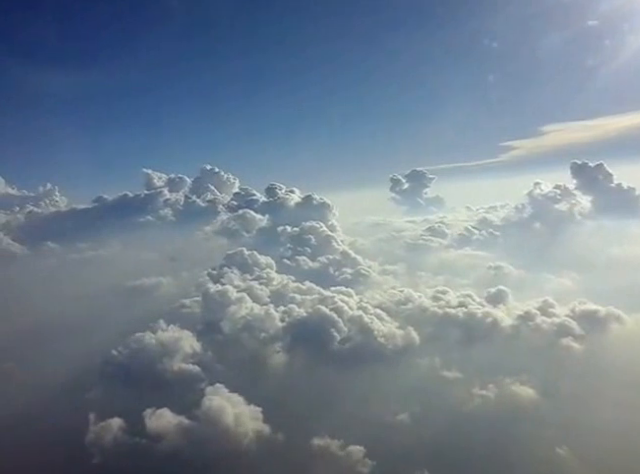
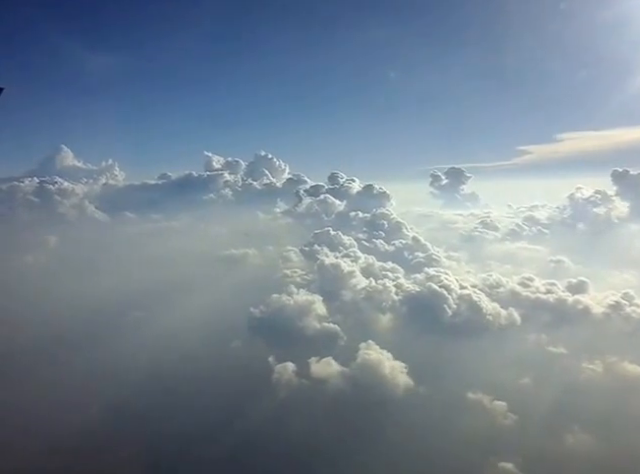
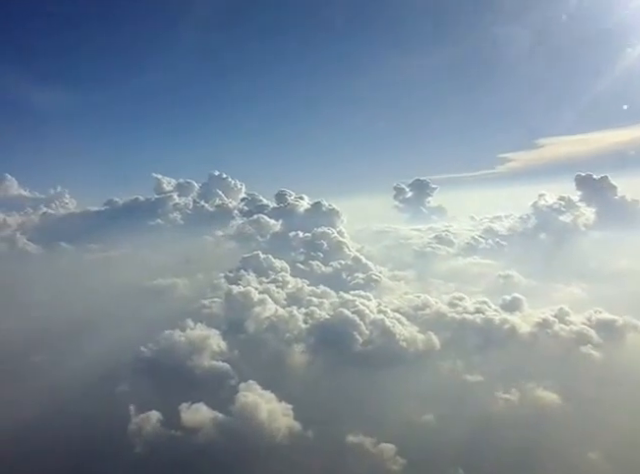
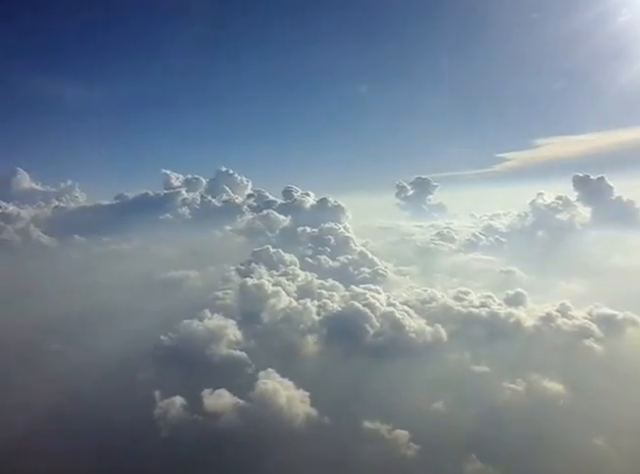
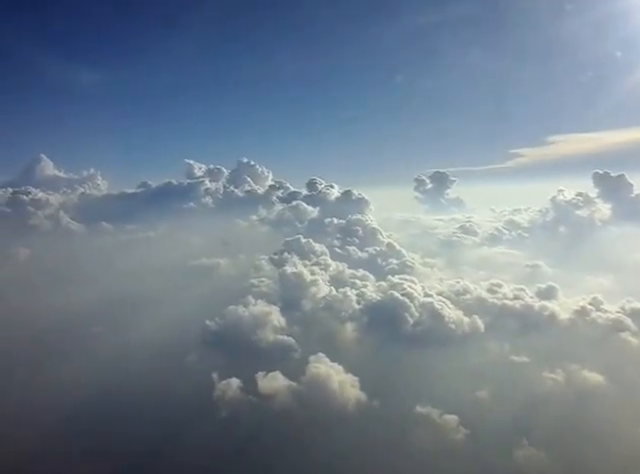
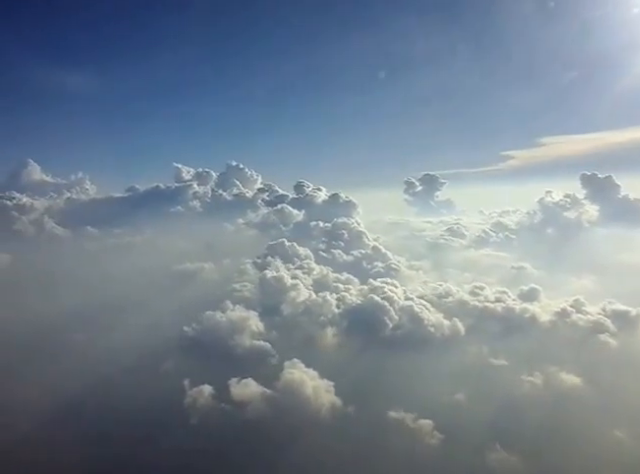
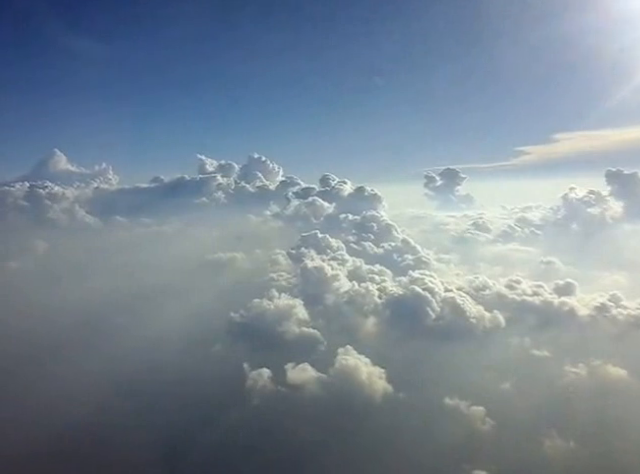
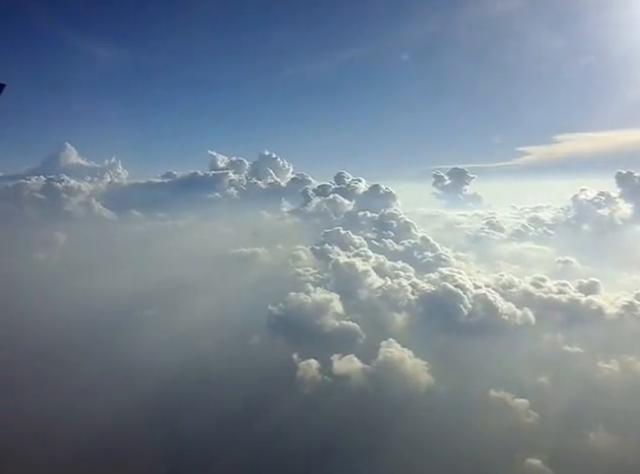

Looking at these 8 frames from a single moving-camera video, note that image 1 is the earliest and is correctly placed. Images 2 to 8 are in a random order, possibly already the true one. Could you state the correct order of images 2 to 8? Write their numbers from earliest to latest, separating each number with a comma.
3, 4, 6, 5, 7, 2, 8
